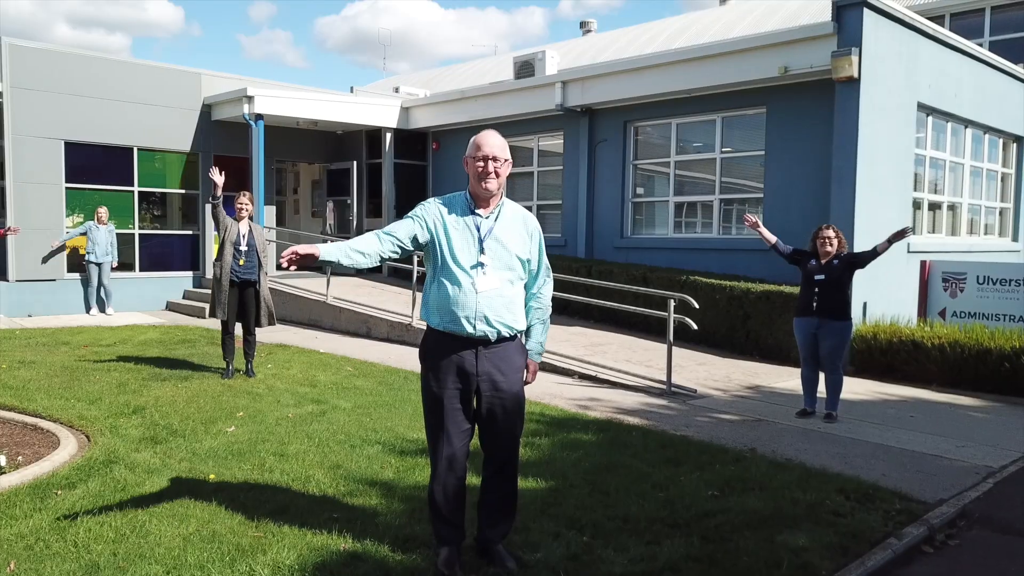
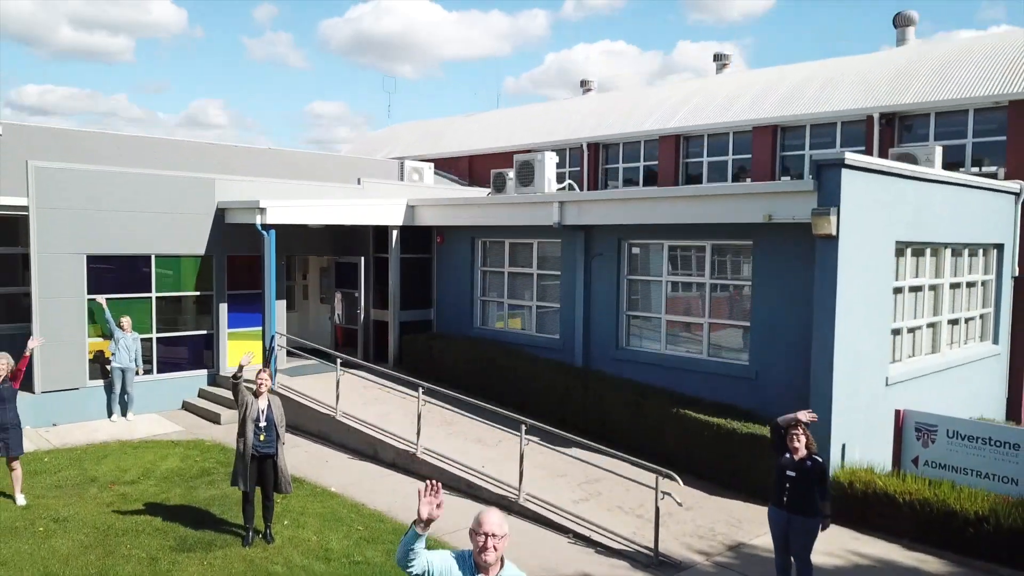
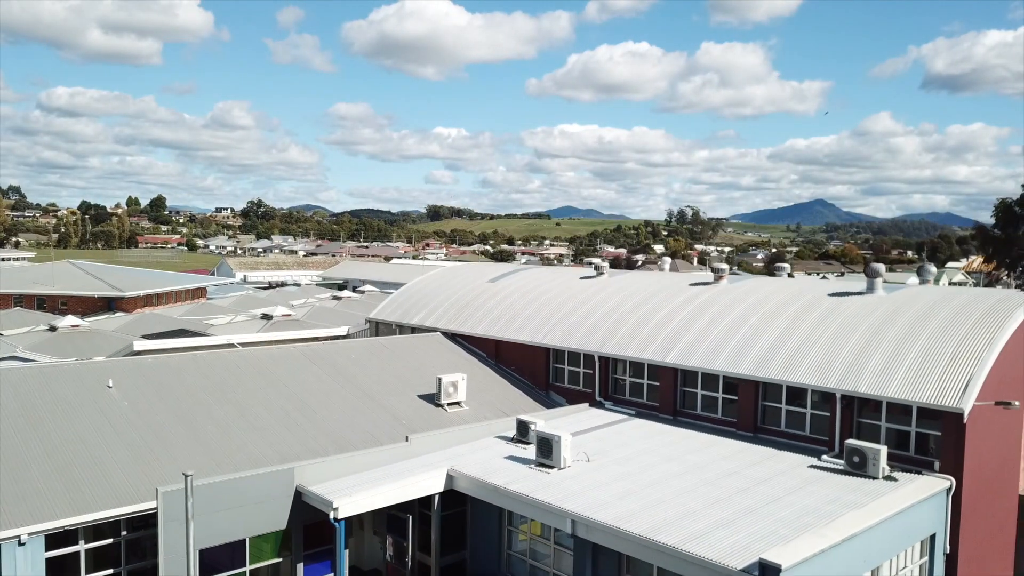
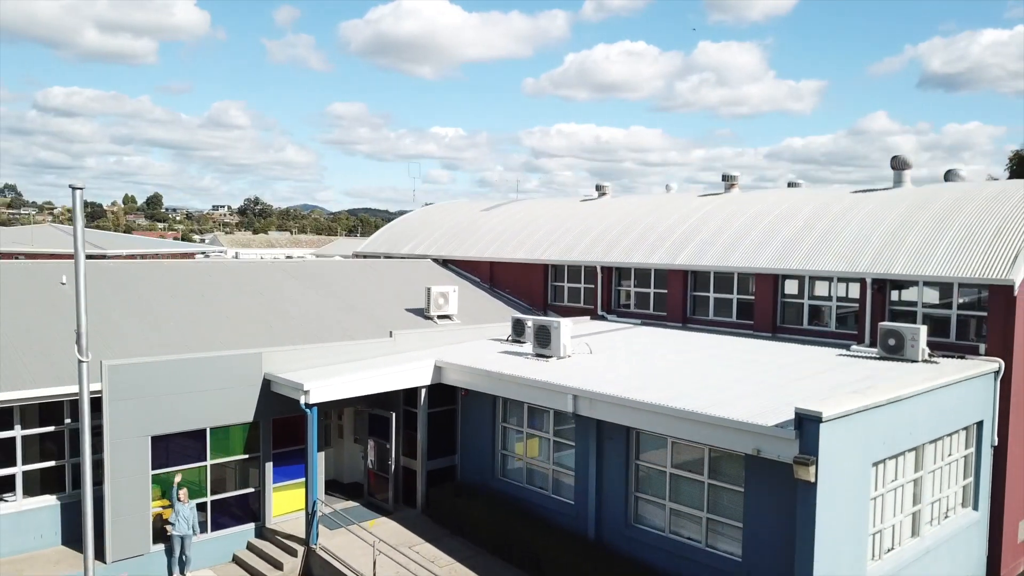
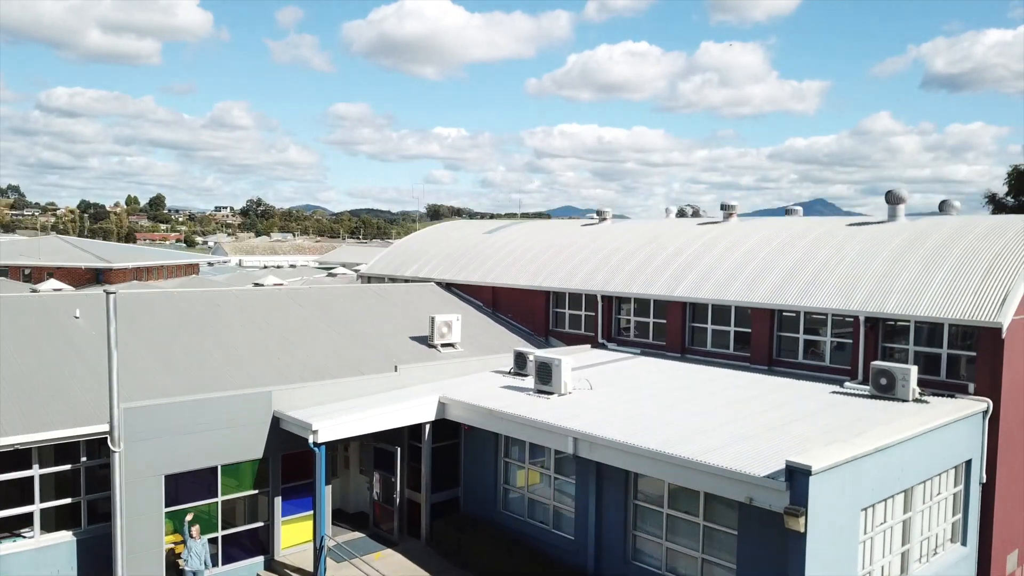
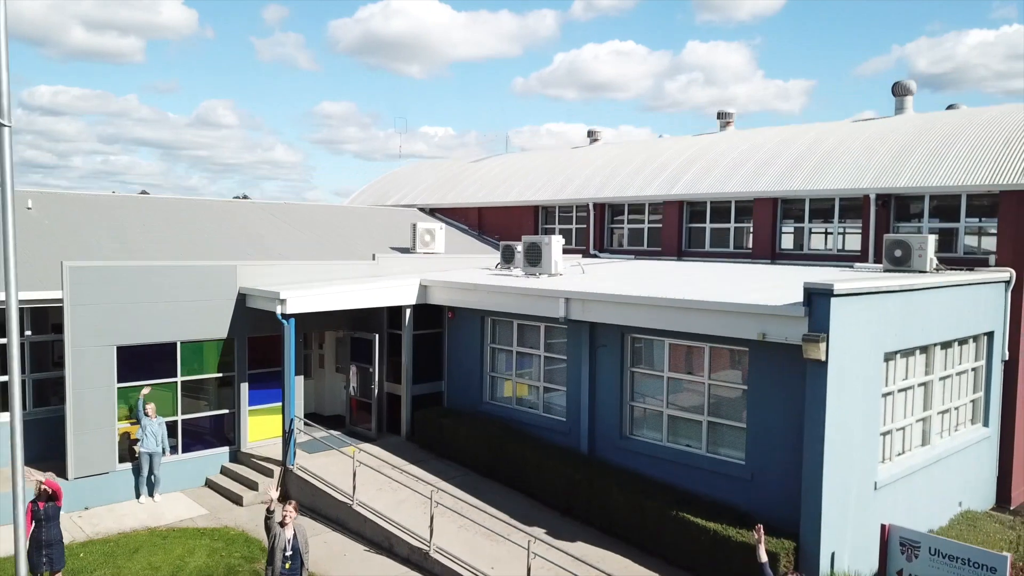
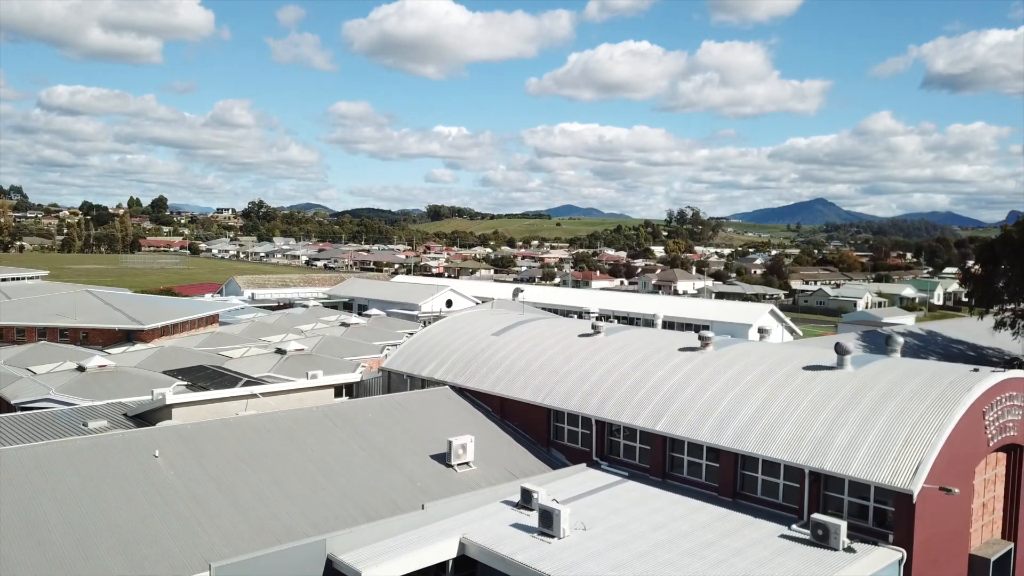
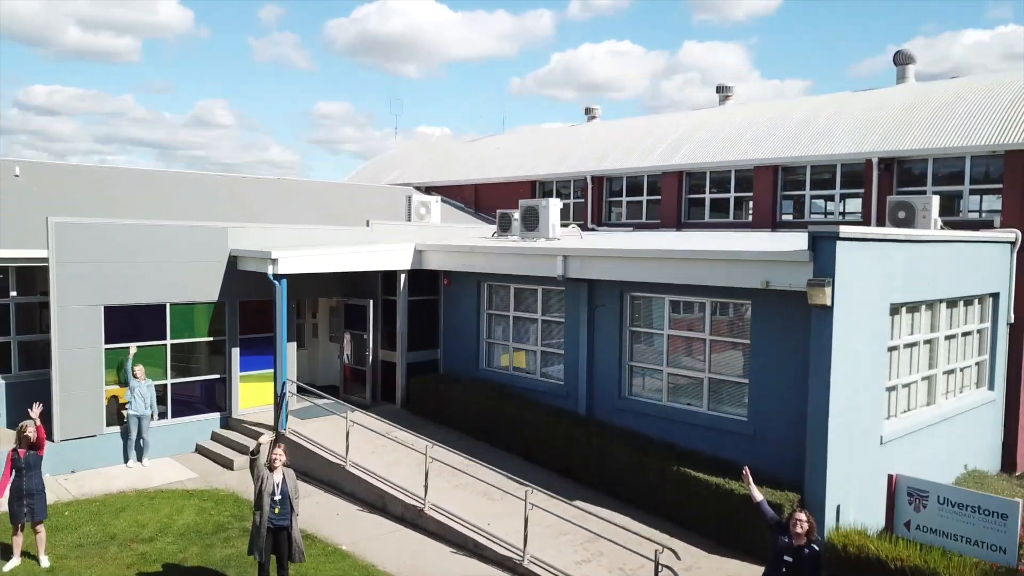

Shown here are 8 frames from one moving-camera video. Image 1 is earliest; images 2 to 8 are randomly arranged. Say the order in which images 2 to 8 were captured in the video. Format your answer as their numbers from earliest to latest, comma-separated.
2, 8, 6, 4, 5, 3, 7
